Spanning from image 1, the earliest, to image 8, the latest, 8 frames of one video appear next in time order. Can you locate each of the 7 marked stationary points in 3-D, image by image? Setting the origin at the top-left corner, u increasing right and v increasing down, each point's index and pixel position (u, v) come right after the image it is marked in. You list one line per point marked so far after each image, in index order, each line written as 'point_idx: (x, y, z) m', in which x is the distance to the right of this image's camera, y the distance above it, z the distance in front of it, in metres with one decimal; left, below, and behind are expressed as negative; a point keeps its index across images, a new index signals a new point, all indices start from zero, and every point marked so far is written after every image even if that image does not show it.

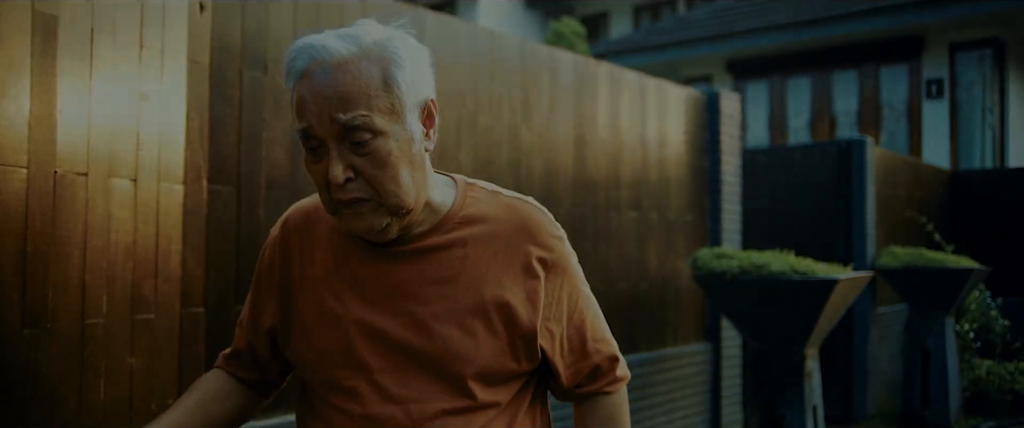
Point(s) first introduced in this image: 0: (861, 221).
0: (+3.2, 0.0, +8.2) m
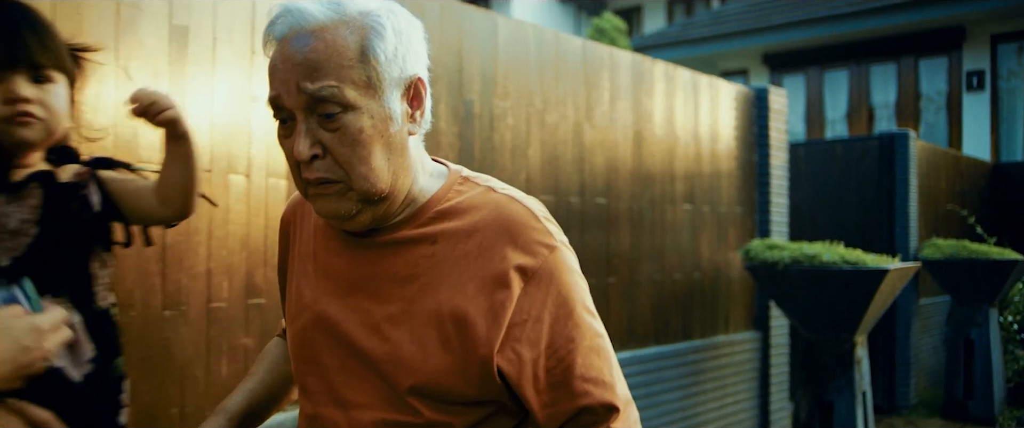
0: (+3.6, 0.0, +8.4) m
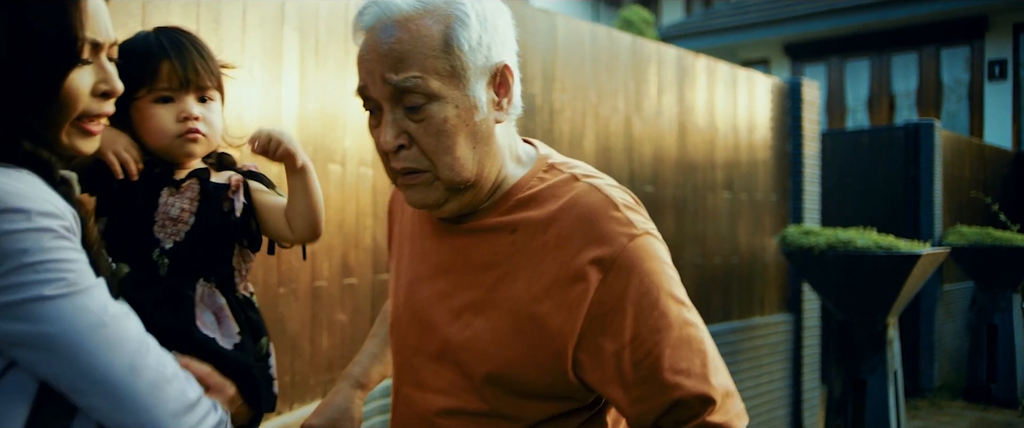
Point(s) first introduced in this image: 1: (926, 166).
0: (+4.0, +0.1, +8.6) m
1: (+3.9, +0.5, +8.6) m
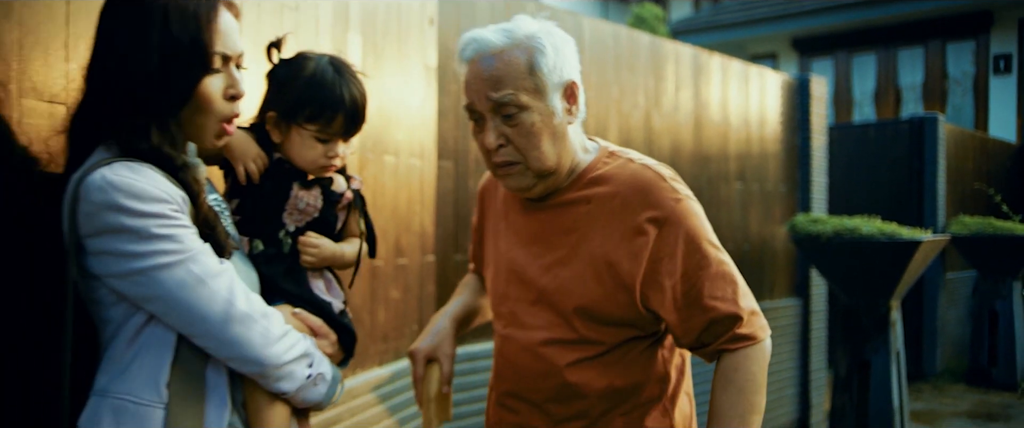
0: (+4.2, +0.2, +8.9) m
1: (+4.1, +0.6, +8.9) m
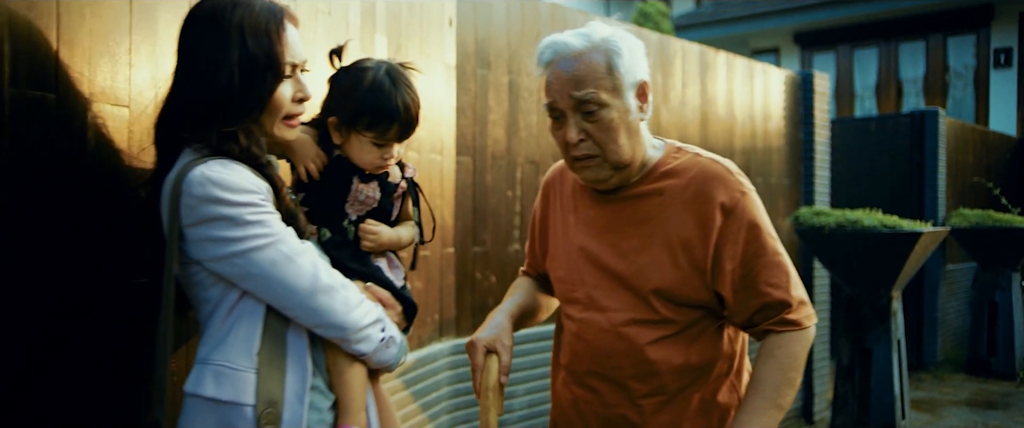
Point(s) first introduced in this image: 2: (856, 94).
0: (+4.2, +0.3, +9.1) m
1: (+4.2, +0.6, +9.0) m
2: (+5.2, +1.8, +13.6) m
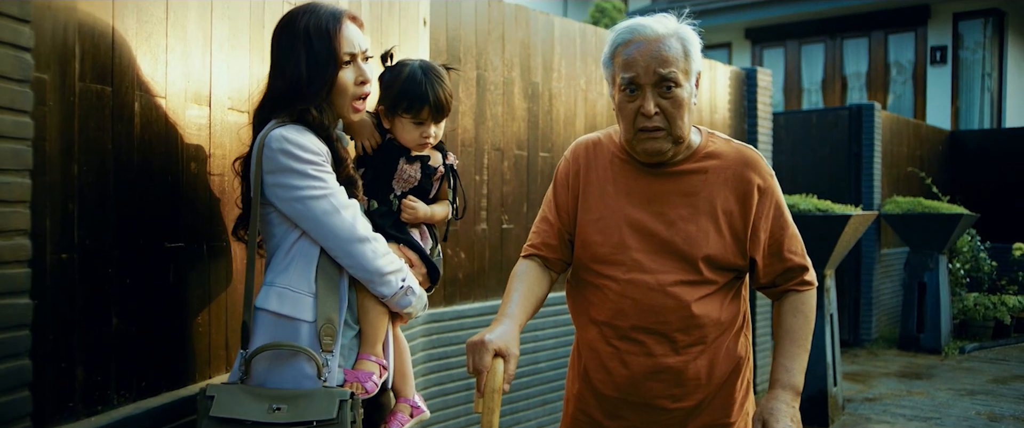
0: (+3.8, +0.5, +9.7) m
1: (+3.8, +0.8, +9.7) m
2: (+4.6, +2.0, +14.2) m
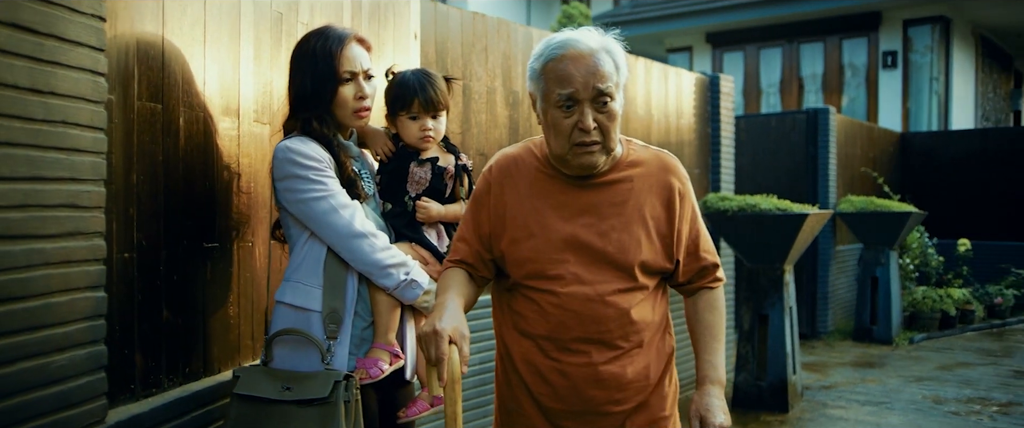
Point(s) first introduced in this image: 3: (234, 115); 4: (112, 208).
0: (+3.5, +0.5, +10.2) m
1: (+3.5, +0.8, +10.2) m
2: (+4.1, +2.0, +14.8) m
3: (-1.0, +0.3, +3.1) m
4: (-1.1, 0.0, +2.5) m
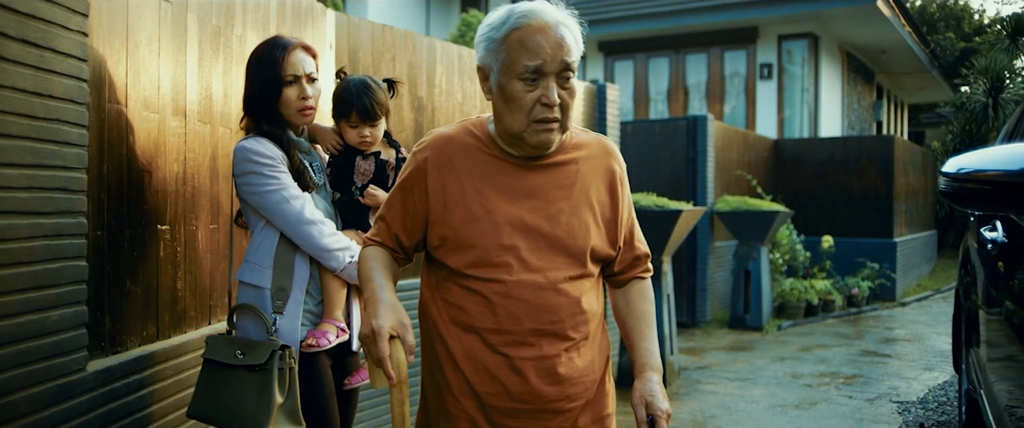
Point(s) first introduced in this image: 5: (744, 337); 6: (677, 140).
0: (+2.4, +0.5, +11.2) m
1: (+2.3, +0.8, +11.1) m
2: (+2.4, +2.0, +15.7) m
3: (-1.3, +0.4, +3.6) m
4: (-1.4, +0.1, +3.0) m
5: (+2.7, -1.4, +10.5) m
6: (+2.1, +1.0, +11.3) m
